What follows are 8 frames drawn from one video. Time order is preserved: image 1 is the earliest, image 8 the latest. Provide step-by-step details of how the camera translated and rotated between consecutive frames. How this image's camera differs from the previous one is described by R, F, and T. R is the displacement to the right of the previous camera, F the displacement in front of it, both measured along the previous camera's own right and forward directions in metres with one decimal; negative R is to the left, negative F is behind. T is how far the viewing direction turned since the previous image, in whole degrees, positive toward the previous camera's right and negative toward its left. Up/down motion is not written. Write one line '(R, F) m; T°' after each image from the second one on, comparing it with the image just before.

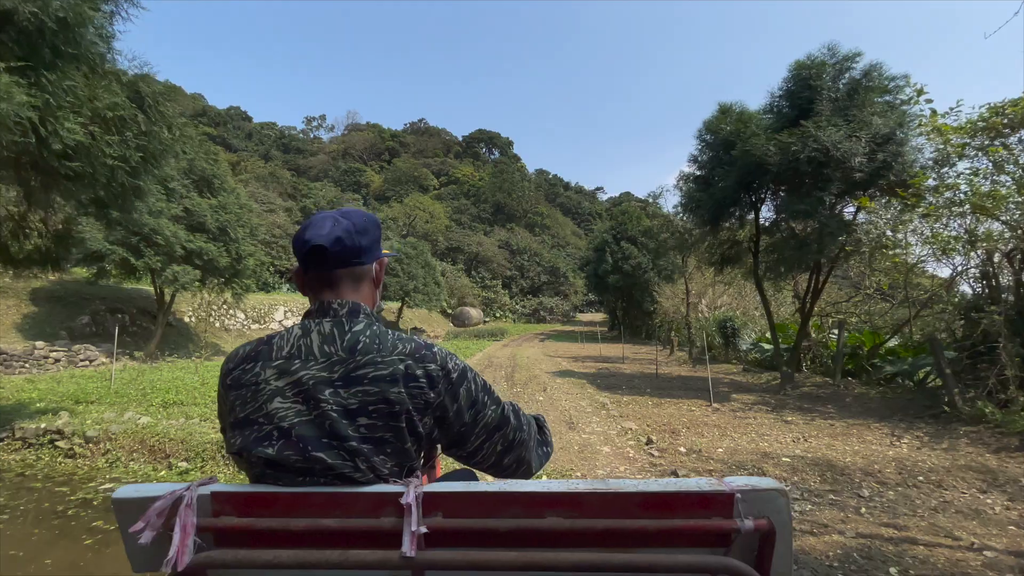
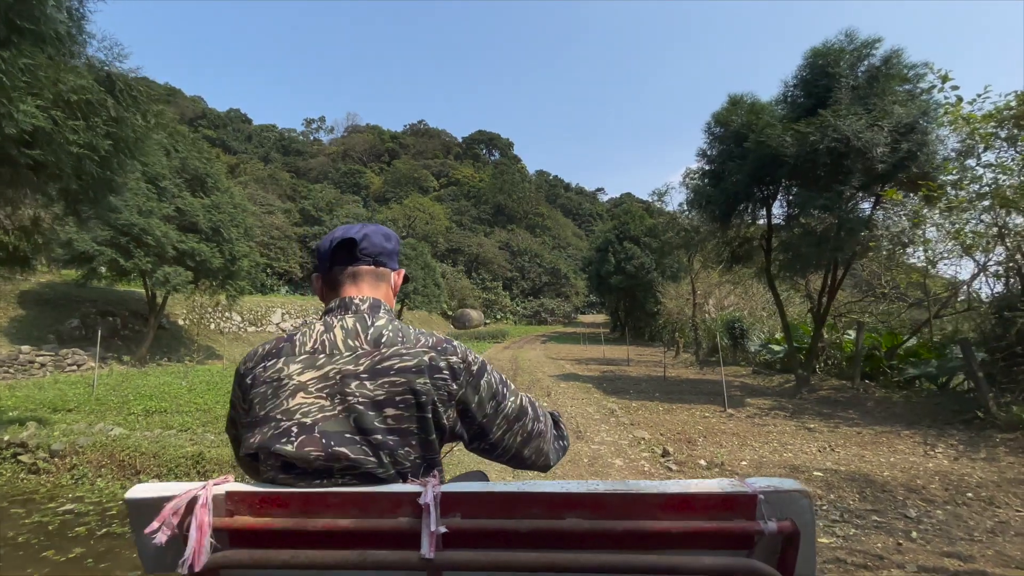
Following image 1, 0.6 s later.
(0.0, +0.5) m; 0°
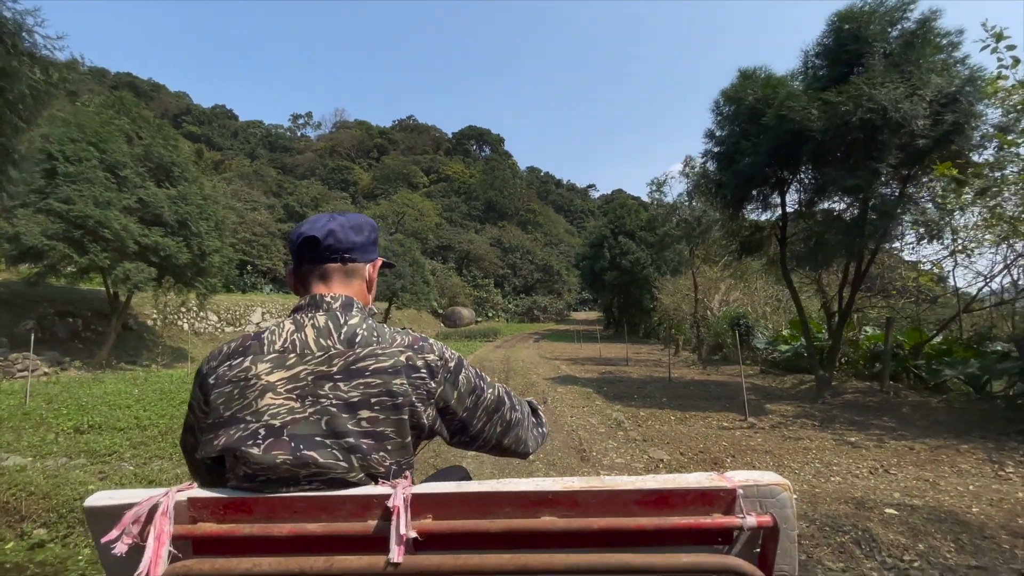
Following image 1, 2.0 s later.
(0.0, +1.1) m; +1°
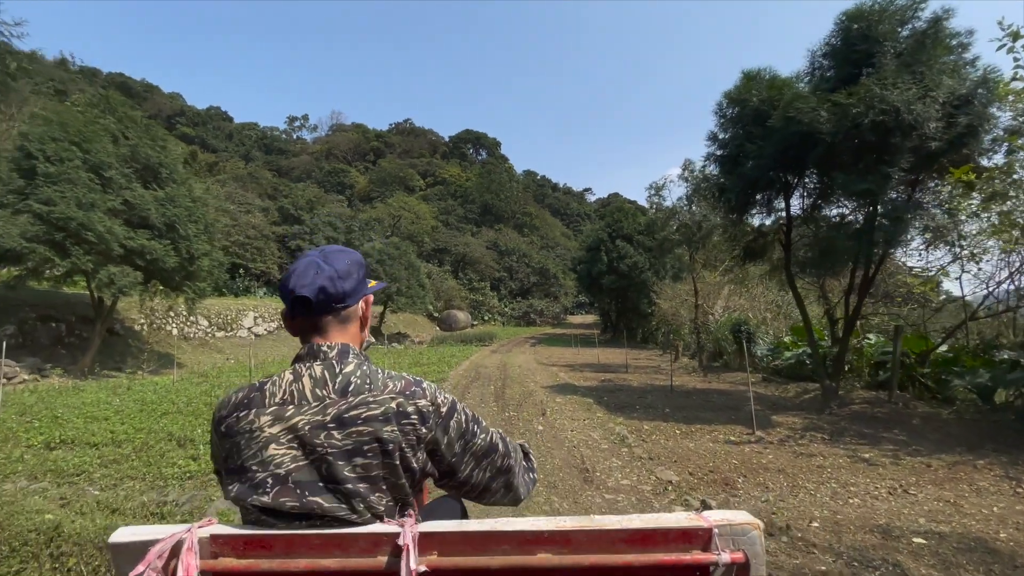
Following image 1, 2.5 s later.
(0.0, +0.3) m; 0°
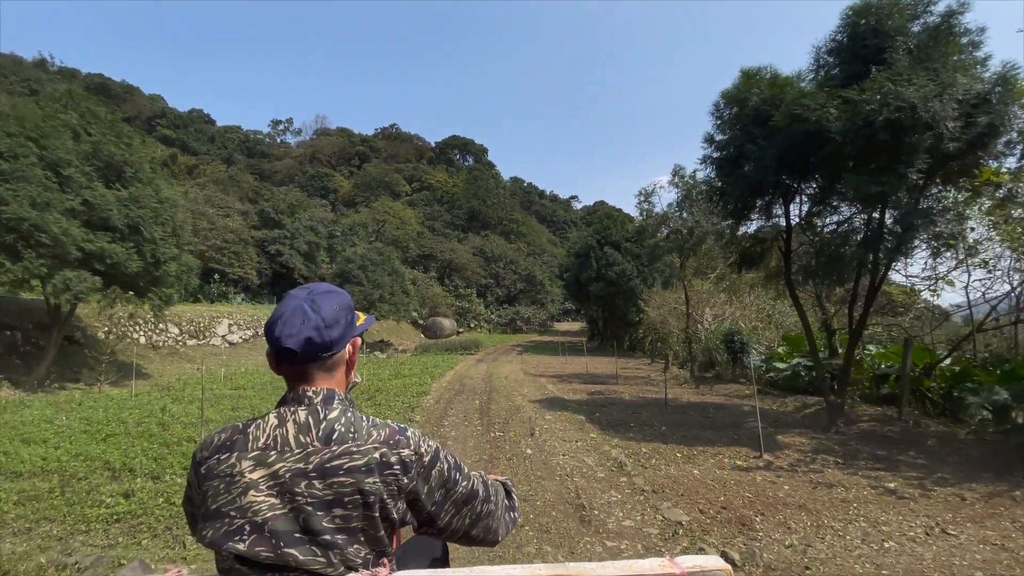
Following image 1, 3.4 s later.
(0.0, +0.7) m; +1°
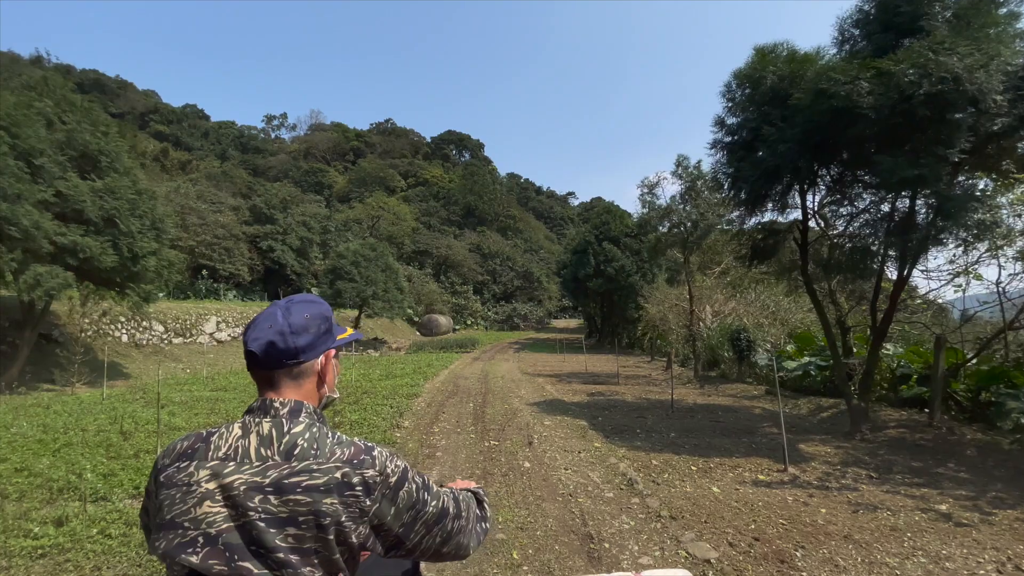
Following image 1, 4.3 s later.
(0.0, +0.7) m; 0°
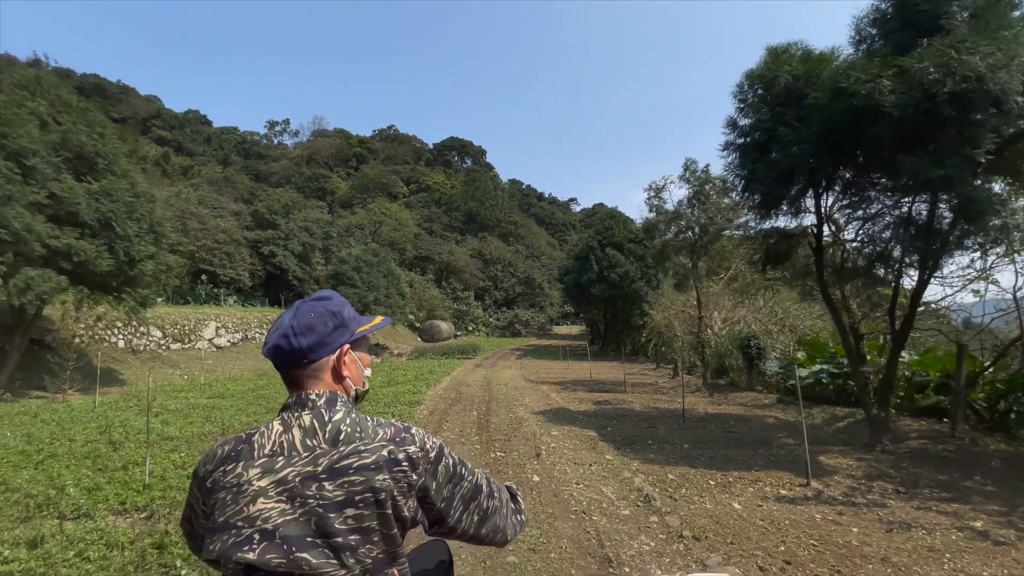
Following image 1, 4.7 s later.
(-0.1, +0.3) m; 0°
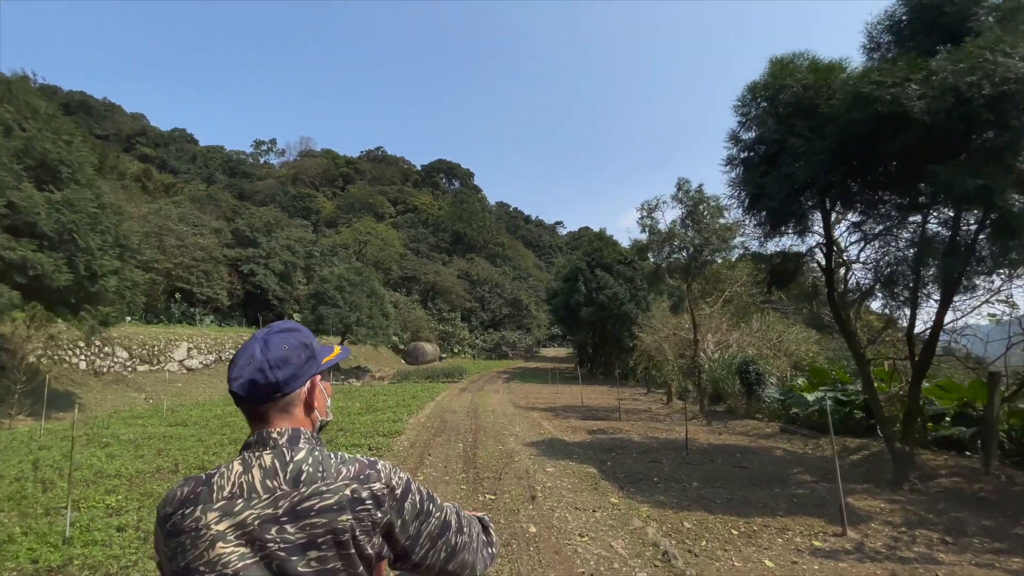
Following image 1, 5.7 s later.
(-0.1, +0.7) m; +1°
